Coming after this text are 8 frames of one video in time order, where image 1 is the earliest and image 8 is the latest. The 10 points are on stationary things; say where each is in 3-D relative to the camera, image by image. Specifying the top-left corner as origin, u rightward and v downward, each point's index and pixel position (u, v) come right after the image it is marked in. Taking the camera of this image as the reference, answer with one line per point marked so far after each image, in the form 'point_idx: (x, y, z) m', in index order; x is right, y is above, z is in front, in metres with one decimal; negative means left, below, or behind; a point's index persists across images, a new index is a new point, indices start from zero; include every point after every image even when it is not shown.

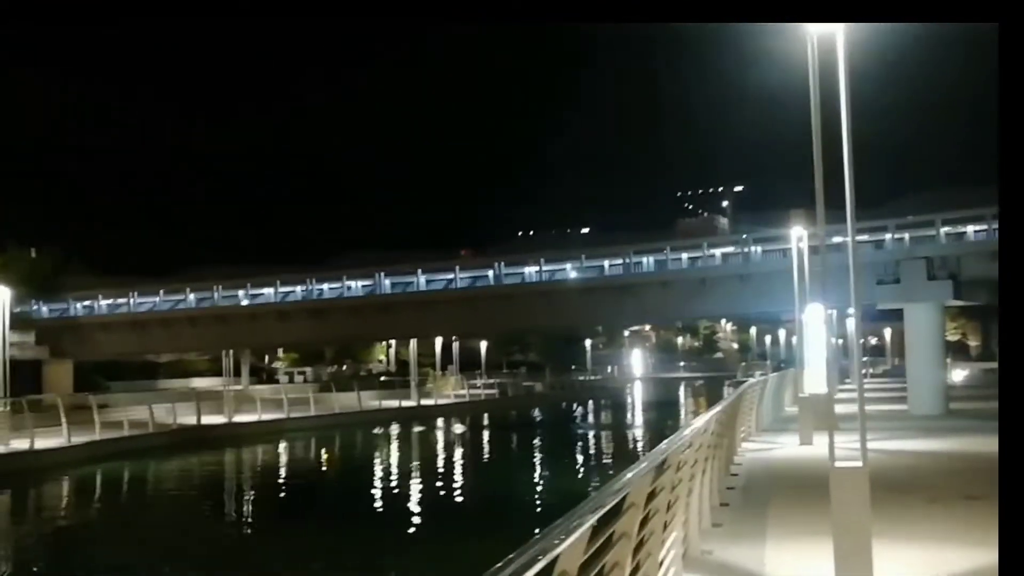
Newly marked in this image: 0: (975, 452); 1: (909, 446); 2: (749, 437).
0: (+7.4, -2.6, +15.4) m
1: (+6.7, -2.6, +16.1) m
2: (+4.6, -3.0, +19.2) m
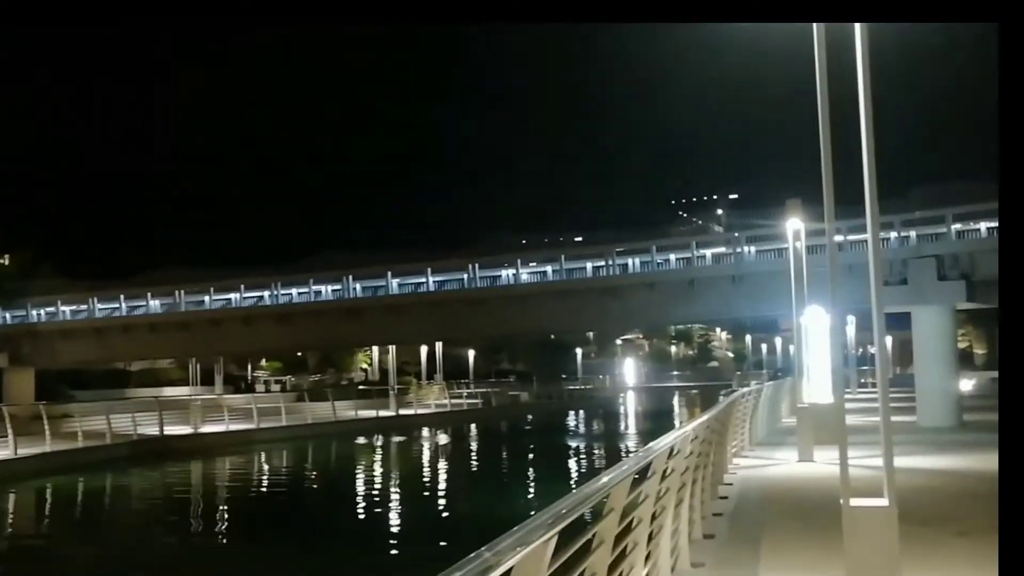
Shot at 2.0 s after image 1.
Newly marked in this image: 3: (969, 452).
0: (+6.9, -2.5, +13.8) m
1: (+6.1, -2.6, +14.5) m
2: (+4.1, -3.0, +17.5) m
3: (+7.7, -2.7, +16.4) m
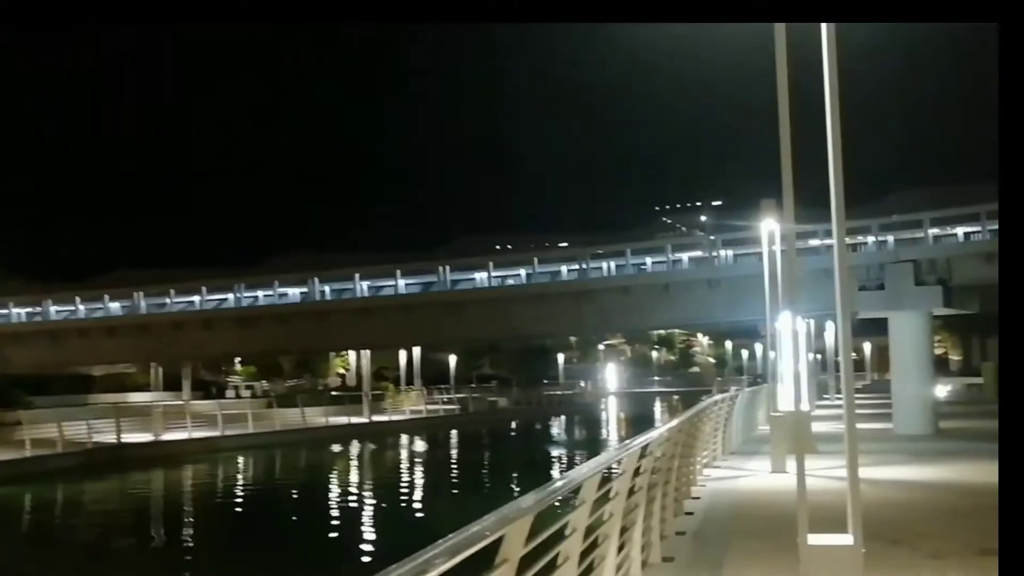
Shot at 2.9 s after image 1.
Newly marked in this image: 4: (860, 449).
0: (+6.3, -2.6, +13.0) m
1: (+5.5, -2.6, +13.7) m
2: (+3.4, -3.0, +16.7) m
3: (+7.0, -2.8, +15.6) m
4: (+6.2, -2.9, +17.7) m
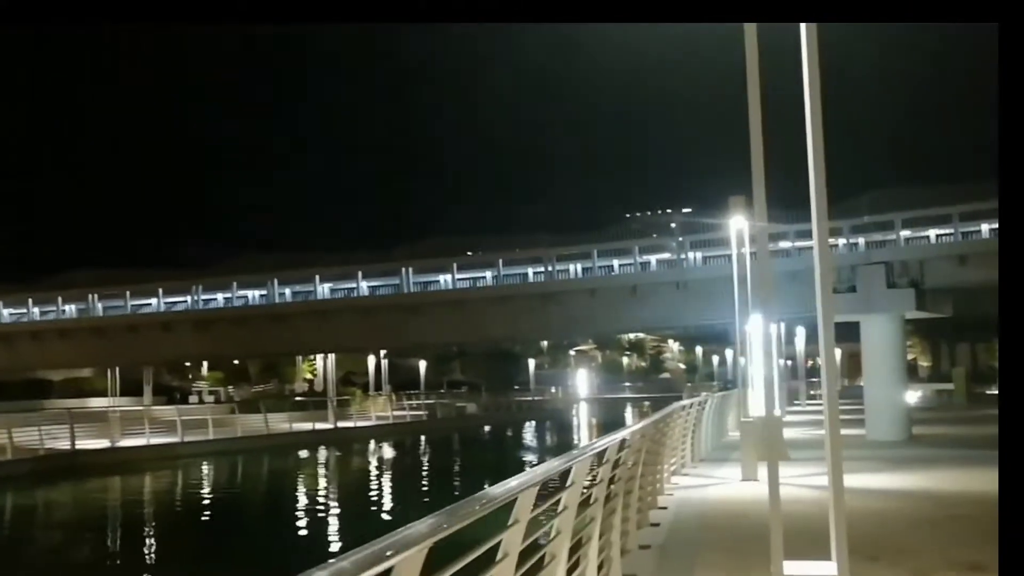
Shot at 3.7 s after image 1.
0: (+5.7, -2.6, +12.6) m
1: (+5.0, -2.7, +13.3) m
2: (+2.8, -3.0, +16.2) m
3: (+6.5, -2.8, +15.2) m
4: (+5.6, -3.0, +17.3) m
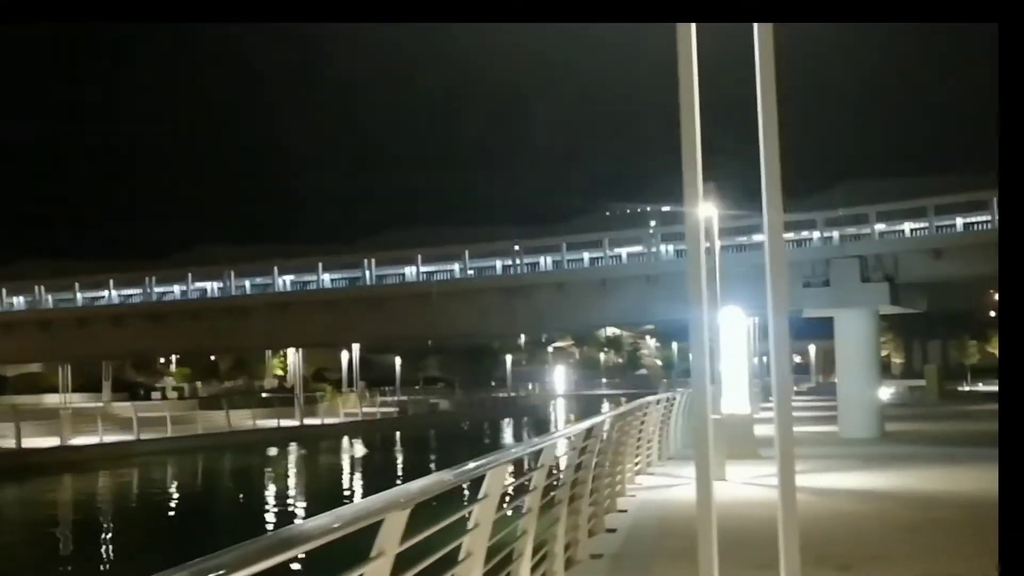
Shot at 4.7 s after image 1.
0: (+5.2, -2.5, +11.9) m
1: (+4.4, -2.5, +12.6) m
2: (+2.1, -2.9, +15.5) m
3: (+5.8, -2.7, +14.6) m
4: (+4.9, -2.8, +16.6) m
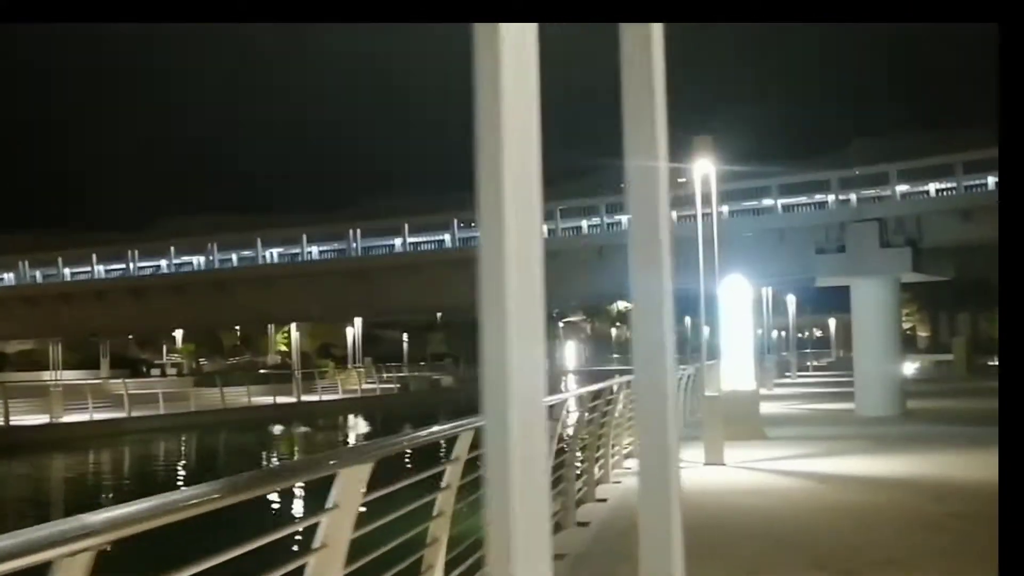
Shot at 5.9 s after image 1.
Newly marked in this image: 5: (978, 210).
0: (+4.8, -2.0, +10.6) m
1: (+4.1, -2.1, +11.3) m
2: (+1.9, -2.4, +14.2) m
3: (+5.5, -2.2, +13.2) m
4: (+4.6, -2.3, +15.3) m
5: (+9.1, +1.5, +19.1) m
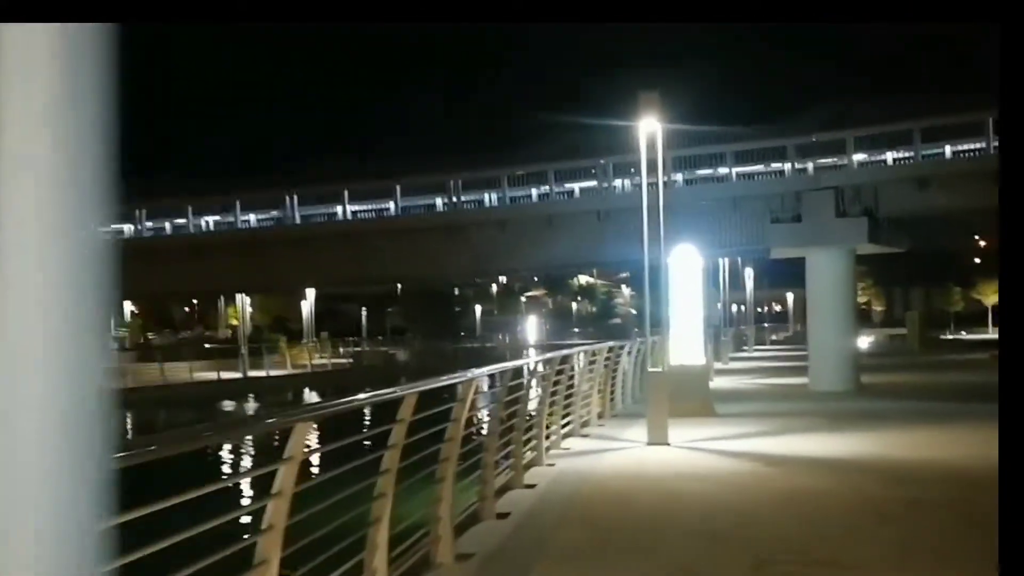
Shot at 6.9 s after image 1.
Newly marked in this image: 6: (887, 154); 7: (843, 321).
0: (+4.1, -1.7, +9.9) m
1: (+3.3, -1.7, +10.5) m
2: (+1.0, -2.0, +13.4) m
3: (+4.7, -1.8, +12.5) m
4: (+3.7, -1.8, +14.6) m
5: (+8.0, +2.0, +18.4) m
6: (+7.5, +2.7, +19.7) m
7: (+6.3, -0.6, +18.5) m
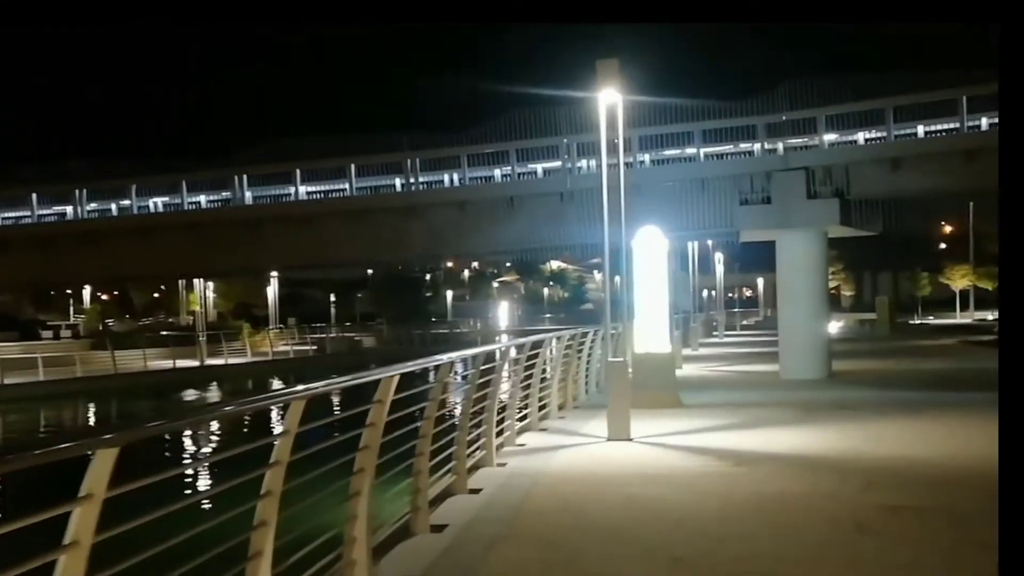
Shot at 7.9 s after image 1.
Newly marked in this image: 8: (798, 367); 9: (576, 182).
0: (+3.6, -1.5, +9.2) m
1: (+2.8, -1.6, +9.8) m
2: (+0.4, -1.7, +12.6) m
3: (+4.1, -1.6, +11.9) m
4: (+3.1, -1.6, +13.9) m
5: (+7.3, +2.3, +17.8) m
6: (+6.8, +3.0, +19.0) m
7: (+5.6, -0.3, +17.9) m
8: (+5.4, -1.5, +18.3) m
9: (+1.4, +2.1, +19.0) m
